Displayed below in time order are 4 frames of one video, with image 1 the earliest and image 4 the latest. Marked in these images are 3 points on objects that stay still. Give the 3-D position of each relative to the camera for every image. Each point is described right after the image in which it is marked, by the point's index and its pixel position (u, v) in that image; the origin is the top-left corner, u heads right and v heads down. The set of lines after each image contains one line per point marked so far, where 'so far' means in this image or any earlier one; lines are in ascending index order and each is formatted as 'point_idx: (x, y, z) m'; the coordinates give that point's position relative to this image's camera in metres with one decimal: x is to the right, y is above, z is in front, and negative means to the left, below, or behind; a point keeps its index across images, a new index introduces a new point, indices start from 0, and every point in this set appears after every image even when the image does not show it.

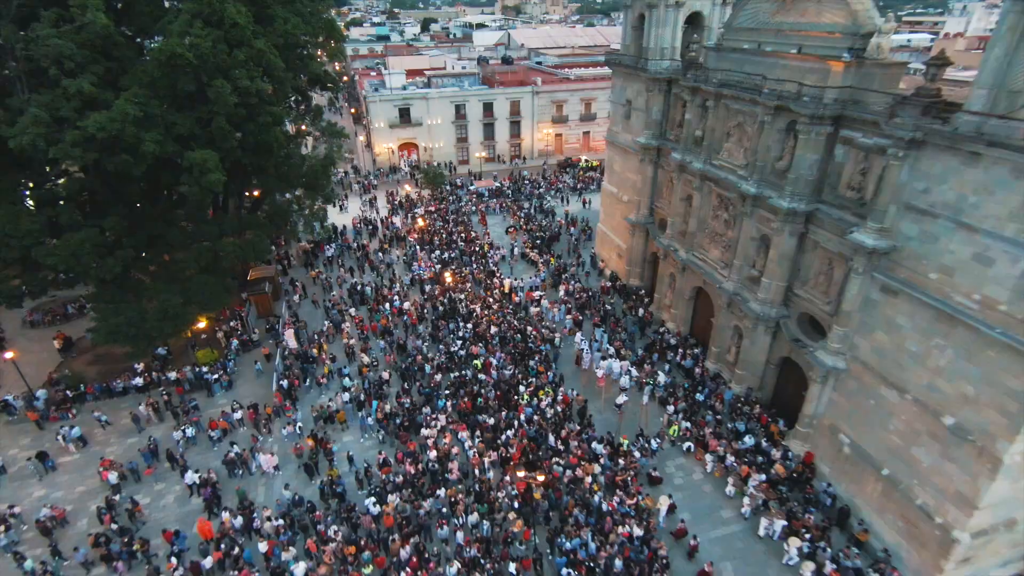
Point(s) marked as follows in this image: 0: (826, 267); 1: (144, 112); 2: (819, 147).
0: (+10.9, +0.7, +18.1) m
1: (-13.4, +6.4, +19.0) m
2: (+10.3, +4.8, +17.5) m
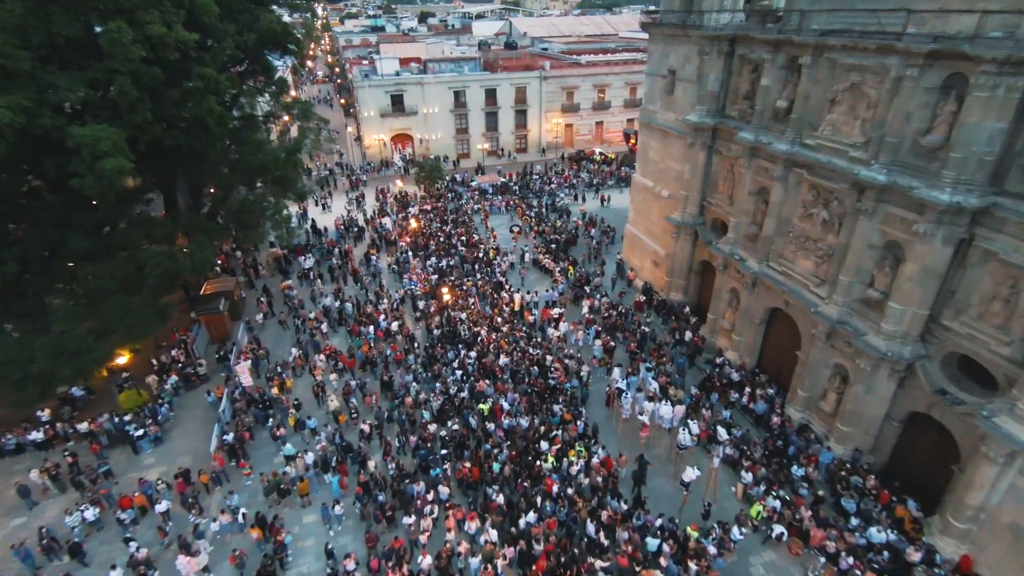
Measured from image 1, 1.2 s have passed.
0: (+11.6, -0.1, +12.2) m
1: (-12.8, +5.5, +13.0) m
2: (+11.0, +4.0, +11.6) m
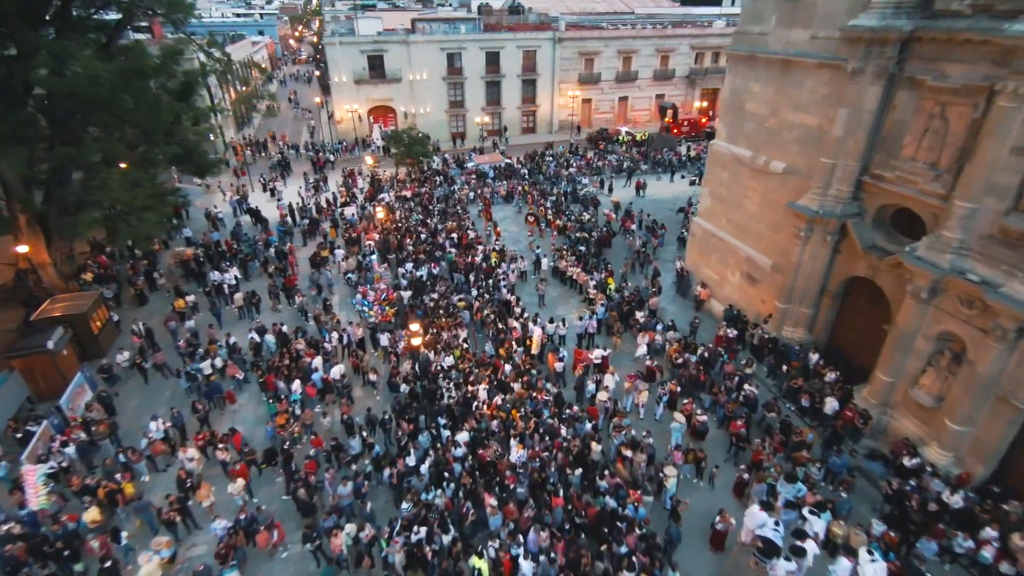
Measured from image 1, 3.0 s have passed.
0: (+12.2, -1.1, +2.6) m
1: (-12.1, +4.8, +3.3) m
2: (+11.6, +3.0, +2.0) m
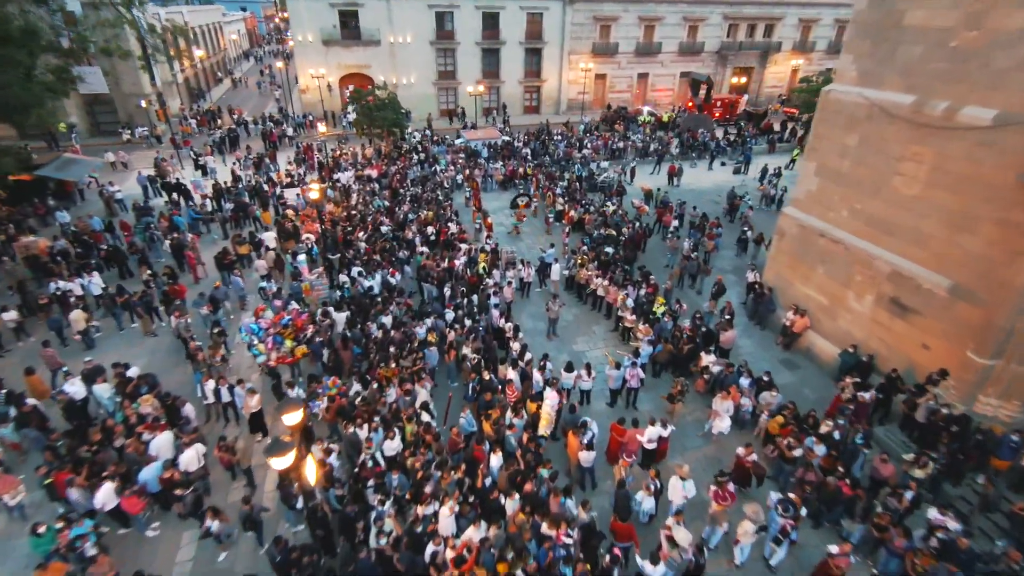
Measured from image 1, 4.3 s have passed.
0: (+12.1, -1.9, -4.0) m
1: (-12.0, +4.5, -3.5) m
2: (+11.7, +2.2, -4.7) m
